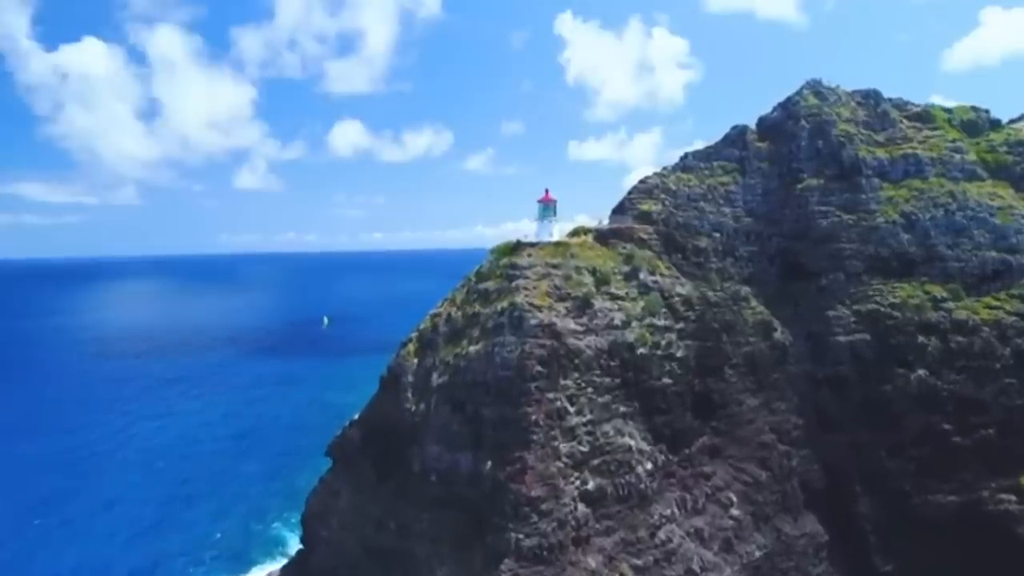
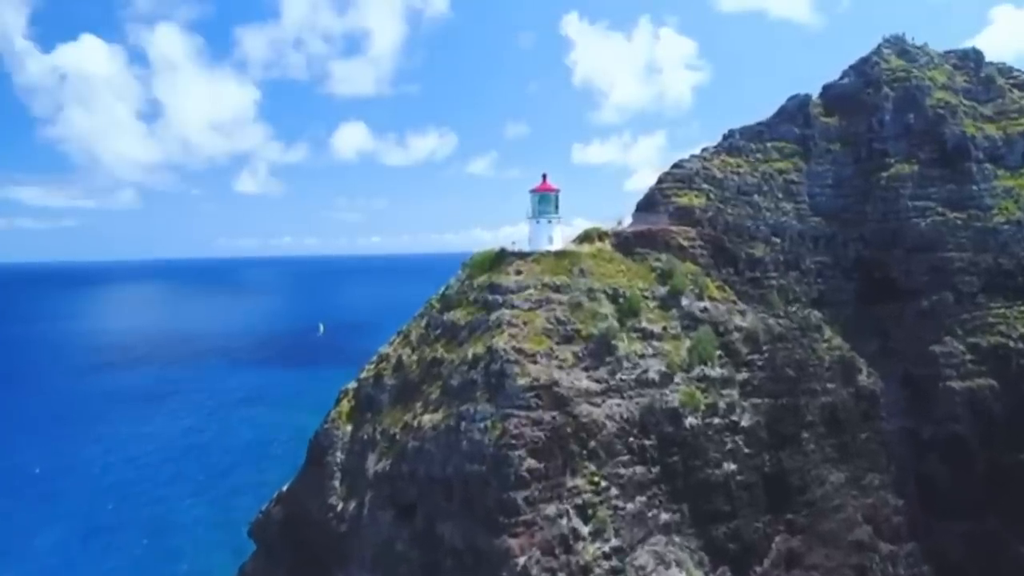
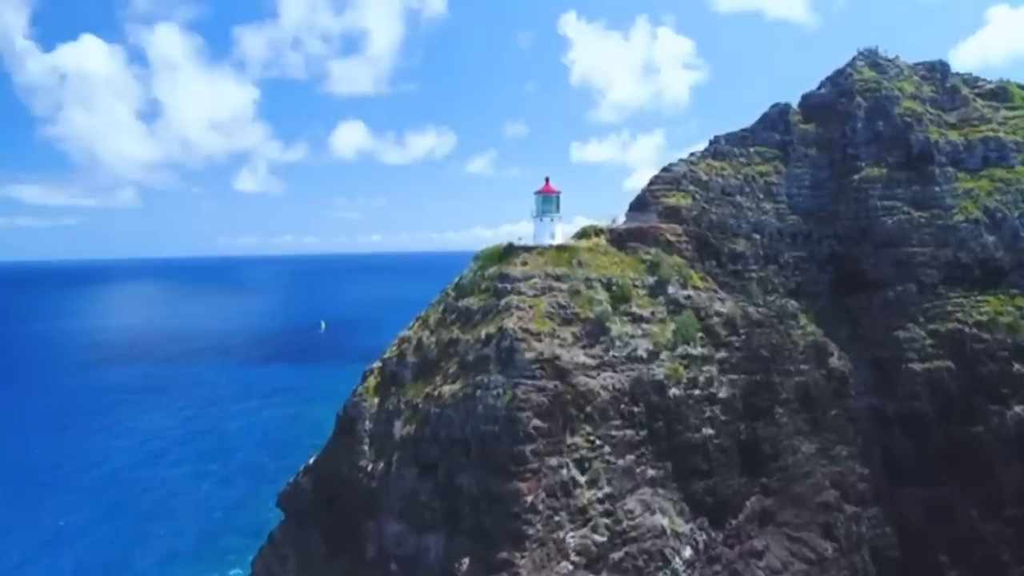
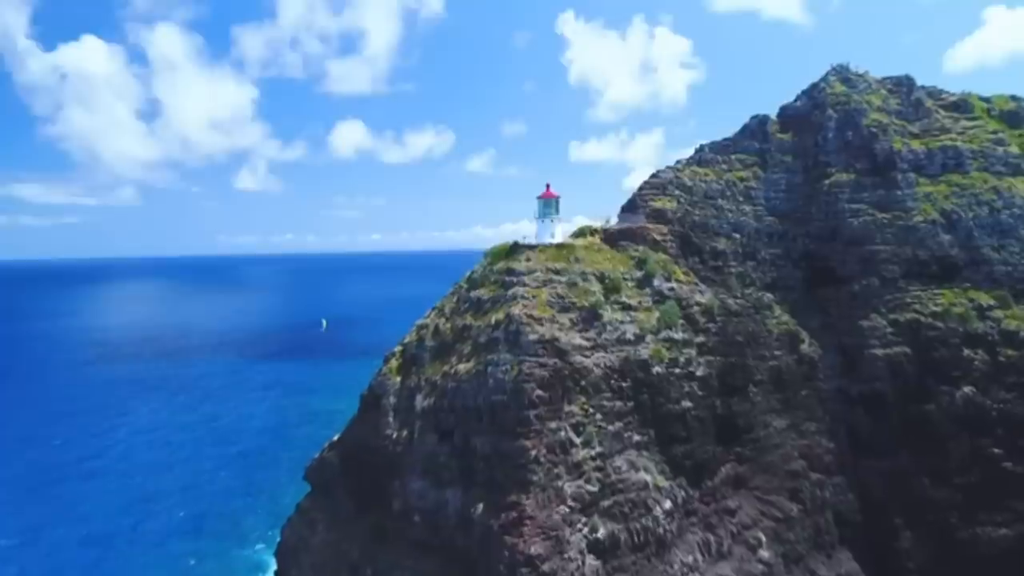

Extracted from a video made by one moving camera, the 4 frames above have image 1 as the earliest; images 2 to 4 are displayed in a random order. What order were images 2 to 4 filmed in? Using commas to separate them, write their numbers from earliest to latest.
4, 3, 2
